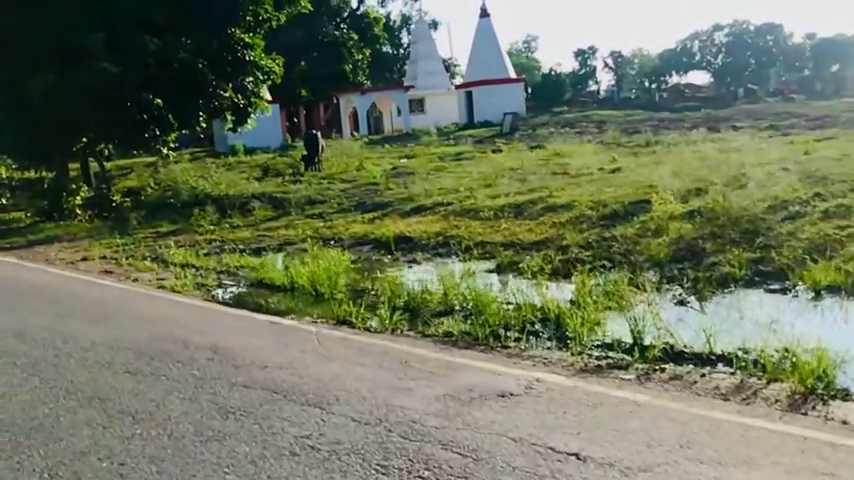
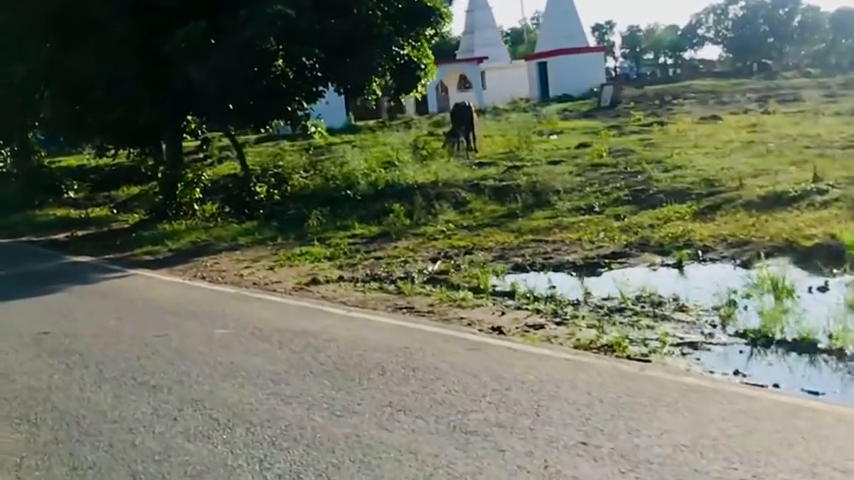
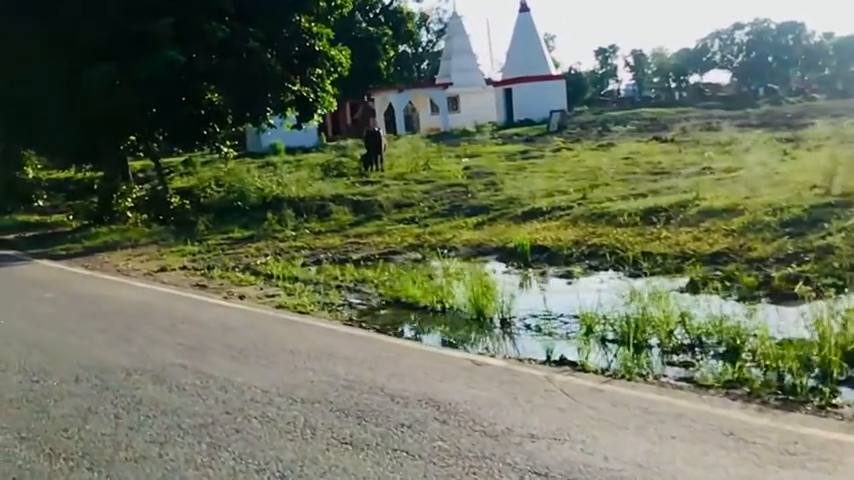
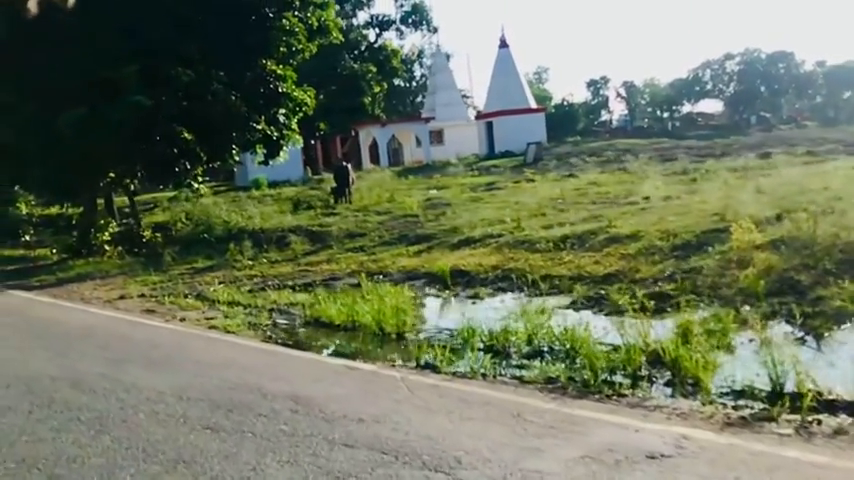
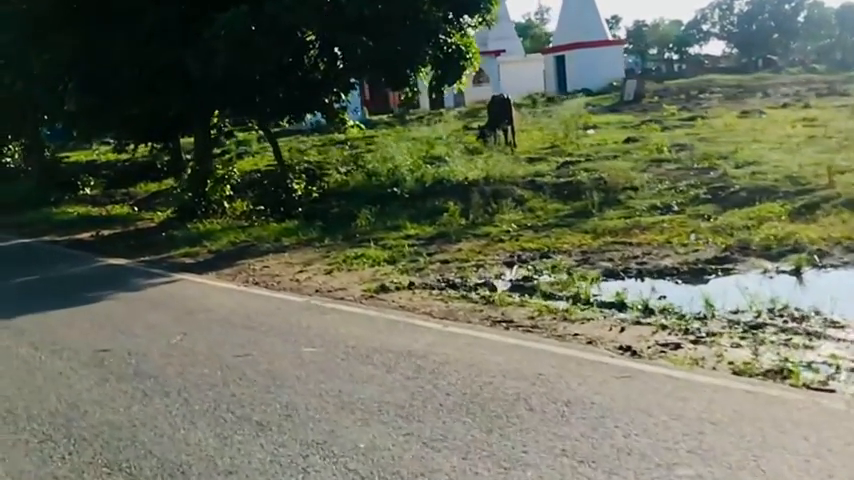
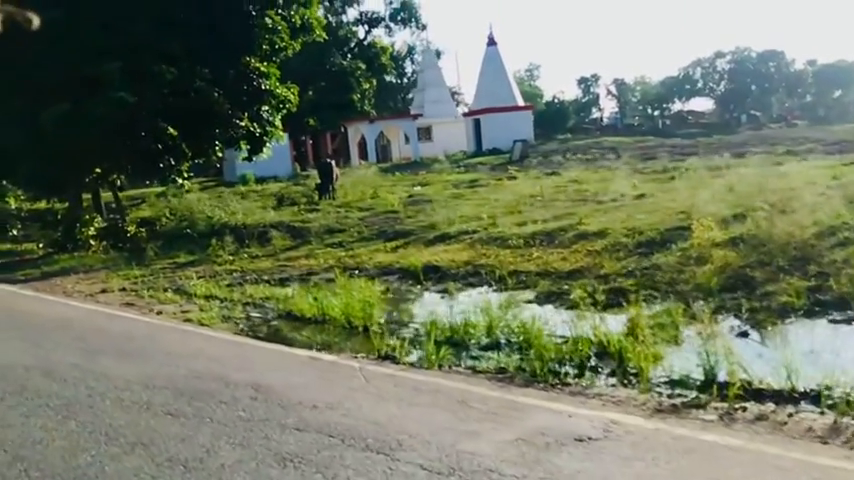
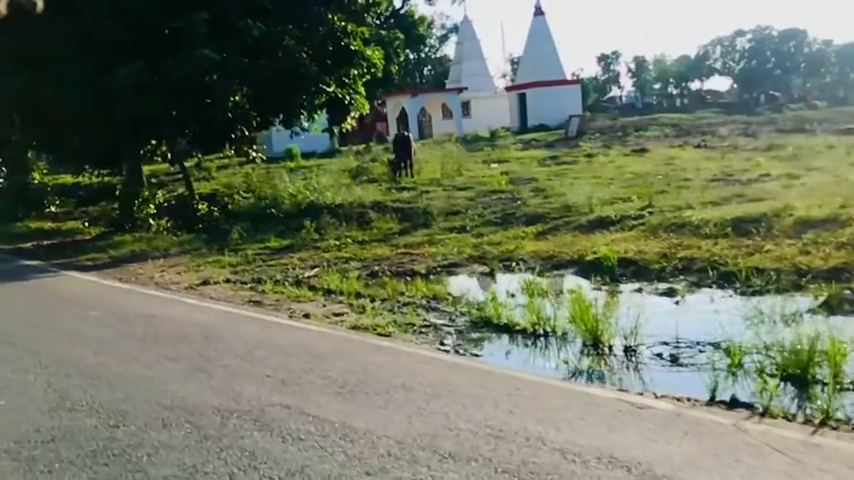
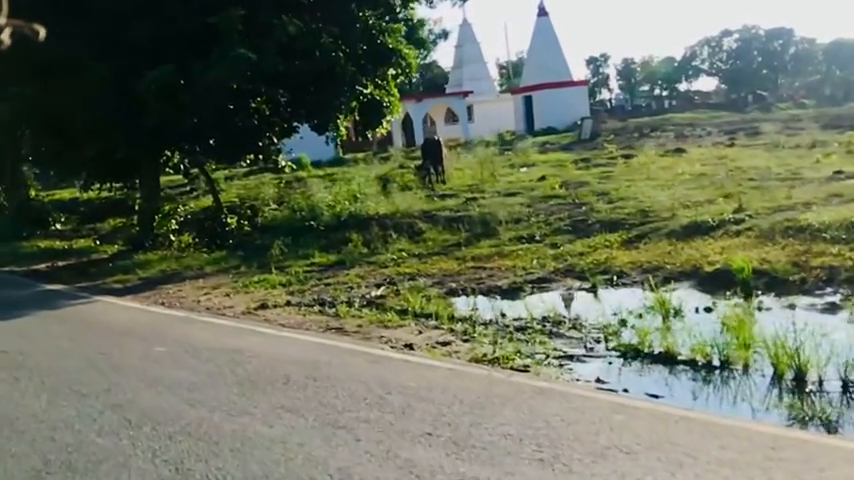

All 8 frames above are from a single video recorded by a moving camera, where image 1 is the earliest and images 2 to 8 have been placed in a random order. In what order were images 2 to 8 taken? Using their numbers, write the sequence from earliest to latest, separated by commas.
6, 4, 3, 7, 8, 2, 5
